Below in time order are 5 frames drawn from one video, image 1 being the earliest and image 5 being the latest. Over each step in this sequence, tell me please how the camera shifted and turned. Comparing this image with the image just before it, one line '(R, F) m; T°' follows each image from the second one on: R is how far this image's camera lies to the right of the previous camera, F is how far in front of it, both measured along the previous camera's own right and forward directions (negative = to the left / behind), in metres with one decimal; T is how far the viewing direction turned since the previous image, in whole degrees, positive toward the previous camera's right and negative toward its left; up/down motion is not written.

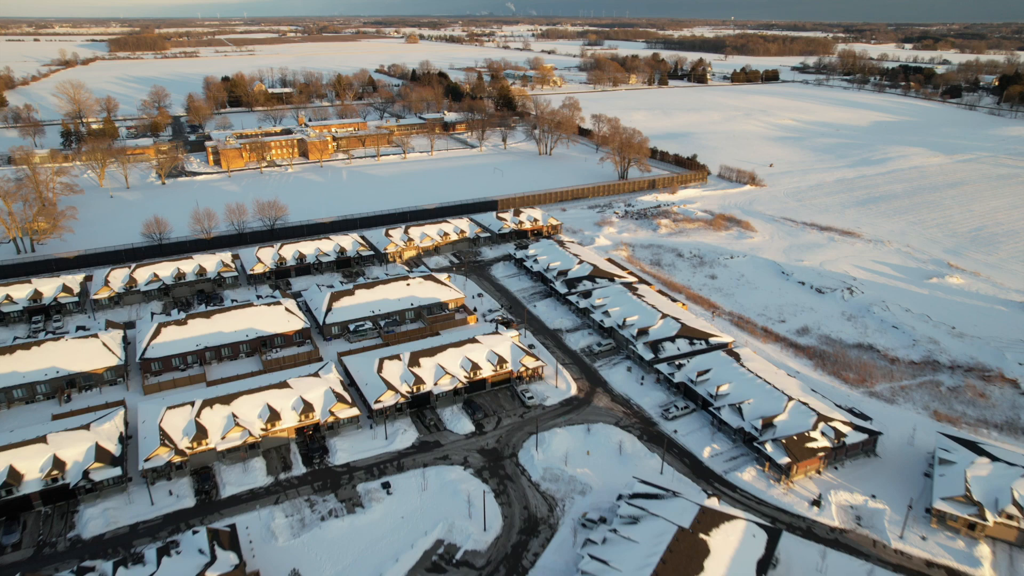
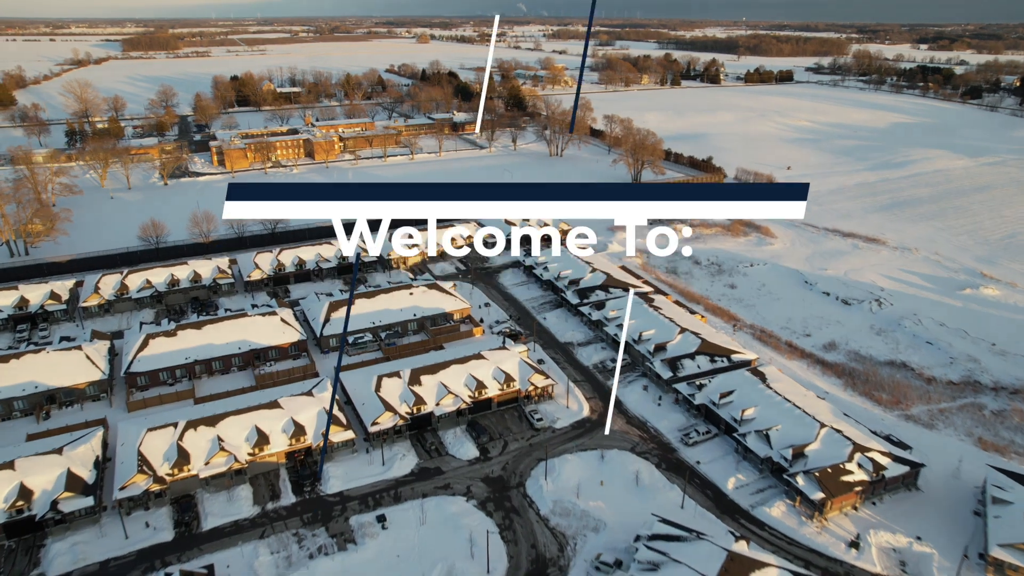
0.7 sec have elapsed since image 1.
(+0.1, +2.3) m; -1°
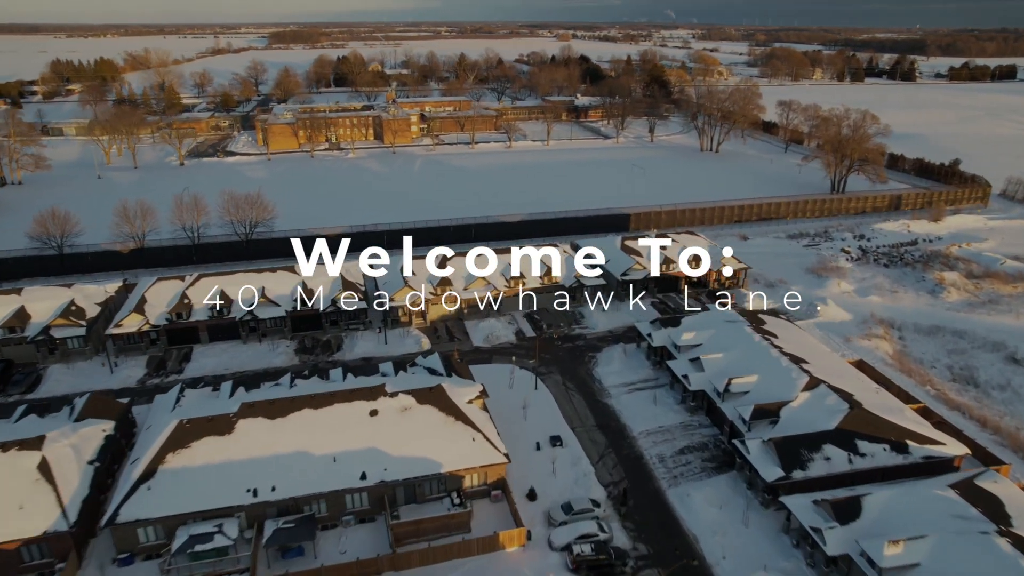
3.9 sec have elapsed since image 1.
(+0.4, +24.2) m; -12°
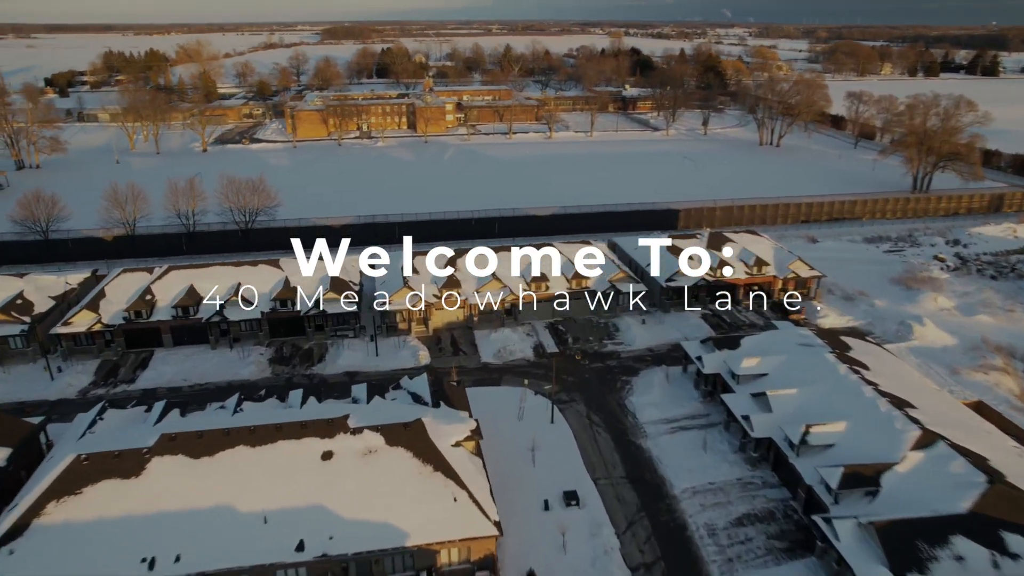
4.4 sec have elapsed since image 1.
(+0.9, +4.6) m; -4°
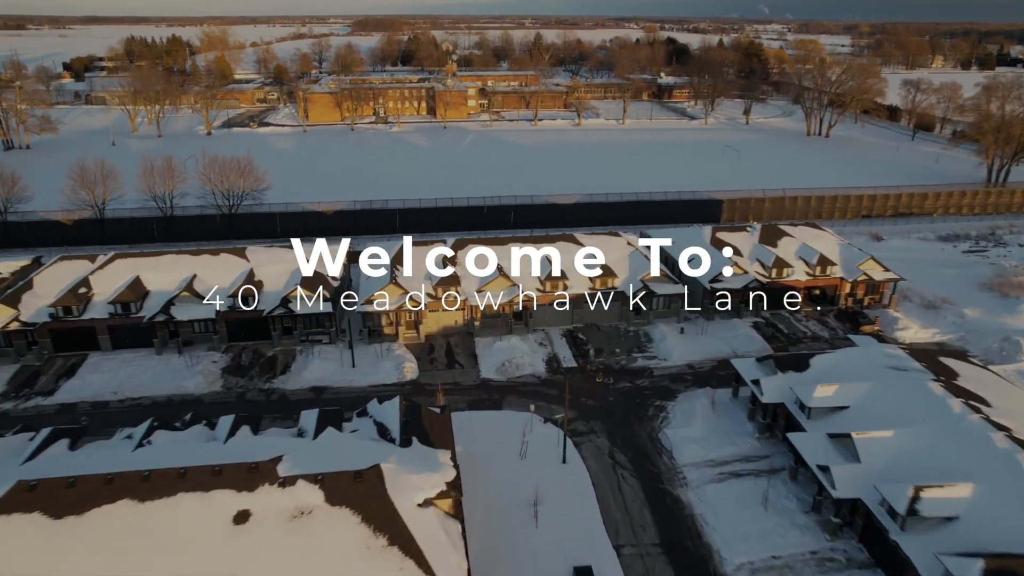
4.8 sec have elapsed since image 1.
(+0.6, +4.1) m; -3°
